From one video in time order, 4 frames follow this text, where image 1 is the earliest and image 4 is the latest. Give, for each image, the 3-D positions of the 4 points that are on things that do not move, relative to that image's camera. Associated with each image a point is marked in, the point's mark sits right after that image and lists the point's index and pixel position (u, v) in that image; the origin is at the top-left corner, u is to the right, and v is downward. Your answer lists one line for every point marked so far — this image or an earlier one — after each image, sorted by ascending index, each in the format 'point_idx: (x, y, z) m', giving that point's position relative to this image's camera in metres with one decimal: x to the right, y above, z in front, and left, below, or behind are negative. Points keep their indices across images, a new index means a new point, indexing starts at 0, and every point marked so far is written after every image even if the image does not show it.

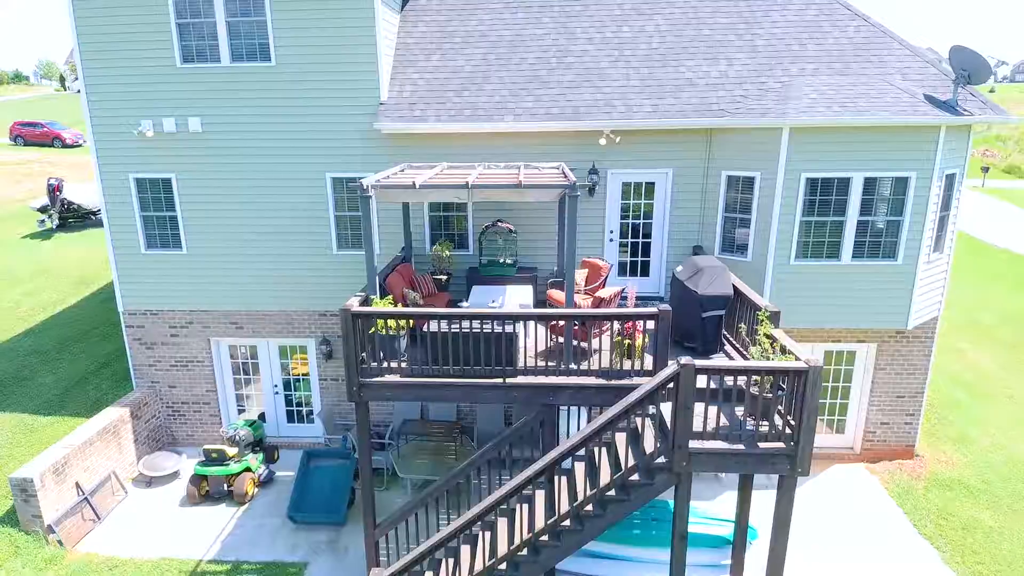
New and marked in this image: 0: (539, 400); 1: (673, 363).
0: (+0.4, -1.3, +7.3) m
1: (+1.6, -0.7, +5.9) m
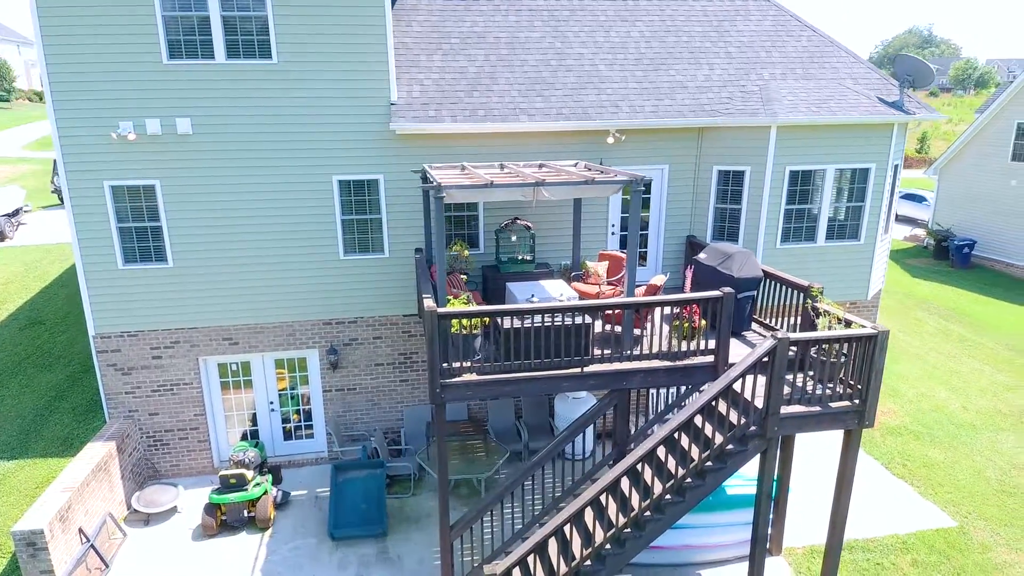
0: (+1.3, -1.2, +7.7) m
1: (+2.8, -0.5, +6.5) m
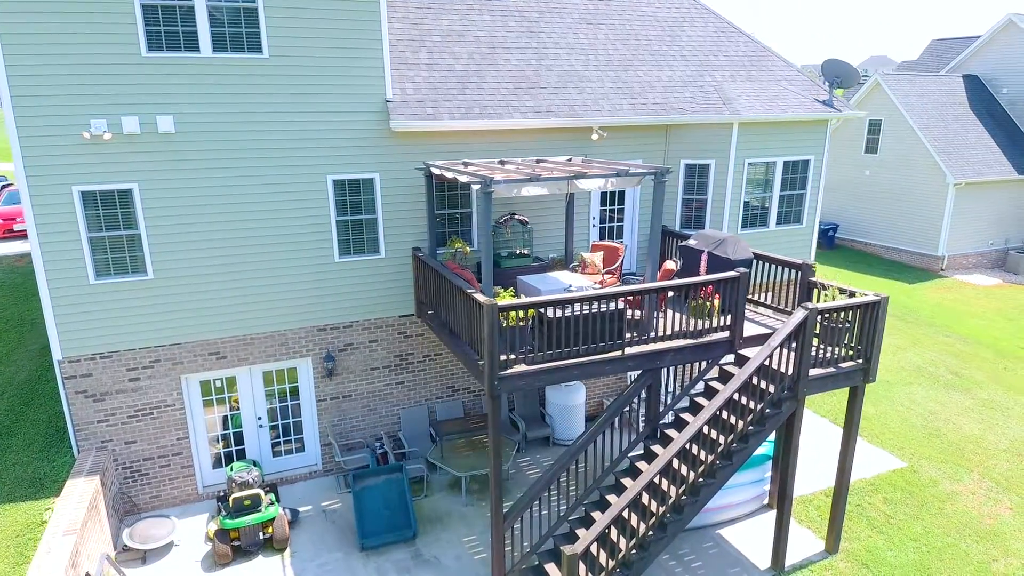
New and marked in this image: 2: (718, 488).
0: (+1.8, -1.0, +8.2) m
1: (+3.4, -0.3, +7.3) m
2: (+2.5, -2.4, +7.5) m
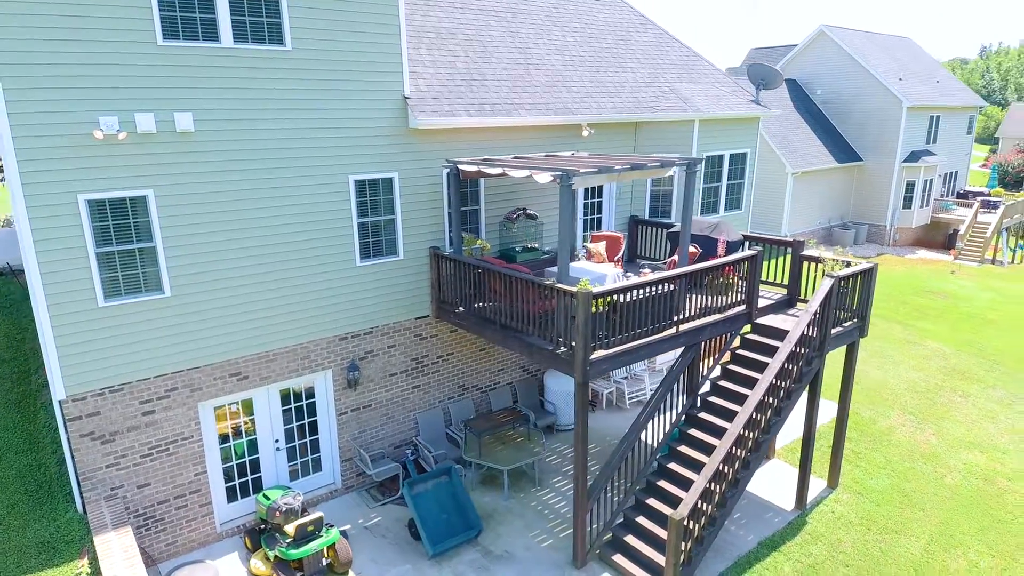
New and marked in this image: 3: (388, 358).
0: (+2.6, -0.8, +9.0) m
1: (+4.4, +0.1, +8.5) m
2: (+3.6, -2.1, +8.5) m
3: (-2.0, -1.1, +10.1) m
